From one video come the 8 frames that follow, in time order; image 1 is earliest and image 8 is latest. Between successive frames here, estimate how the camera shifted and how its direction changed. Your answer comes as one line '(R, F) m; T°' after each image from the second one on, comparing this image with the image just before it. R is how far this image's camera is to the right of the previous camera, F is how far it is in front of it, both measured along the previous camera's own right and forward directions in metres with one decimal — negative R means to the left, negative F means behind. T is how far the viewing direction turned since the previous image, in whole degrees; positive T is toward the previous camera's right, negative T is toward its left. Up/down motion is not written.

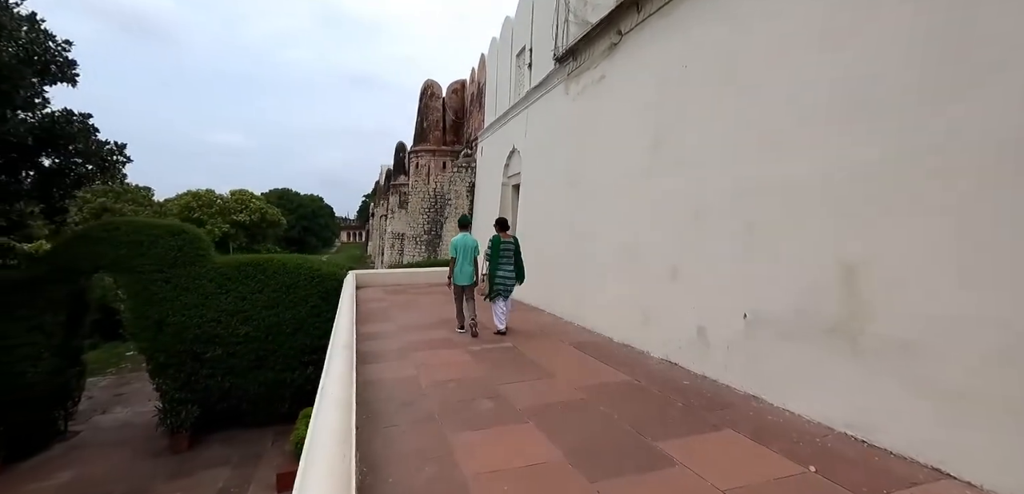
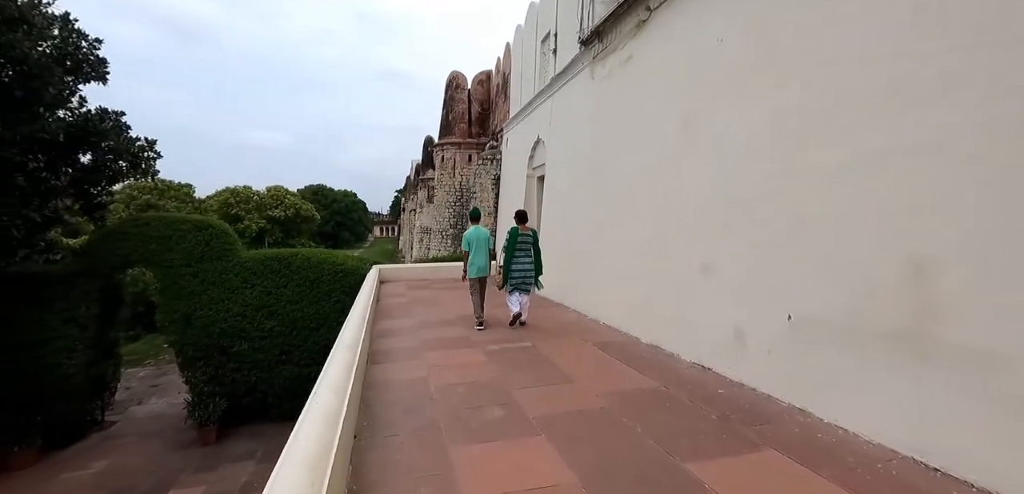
(+0.1, +0.3) m; -4°
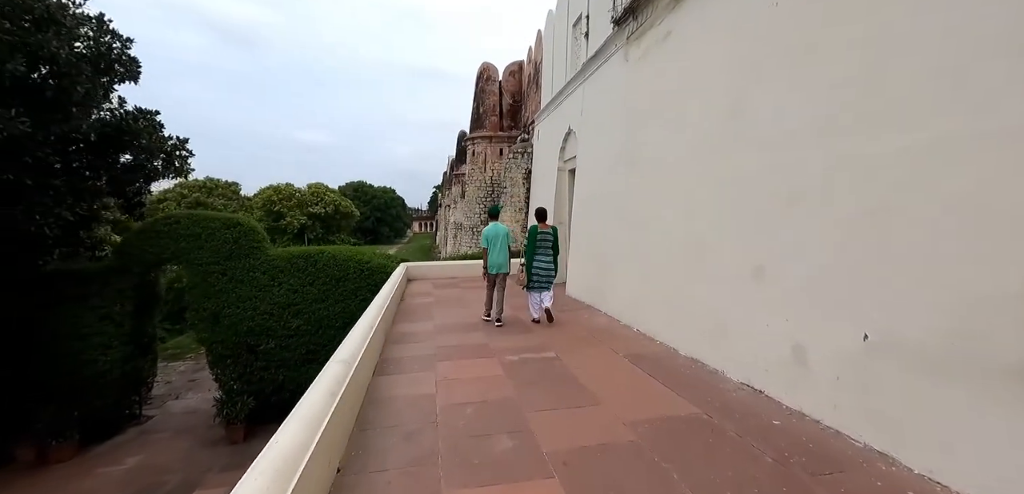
(+0.1, +0.4) m; -5°
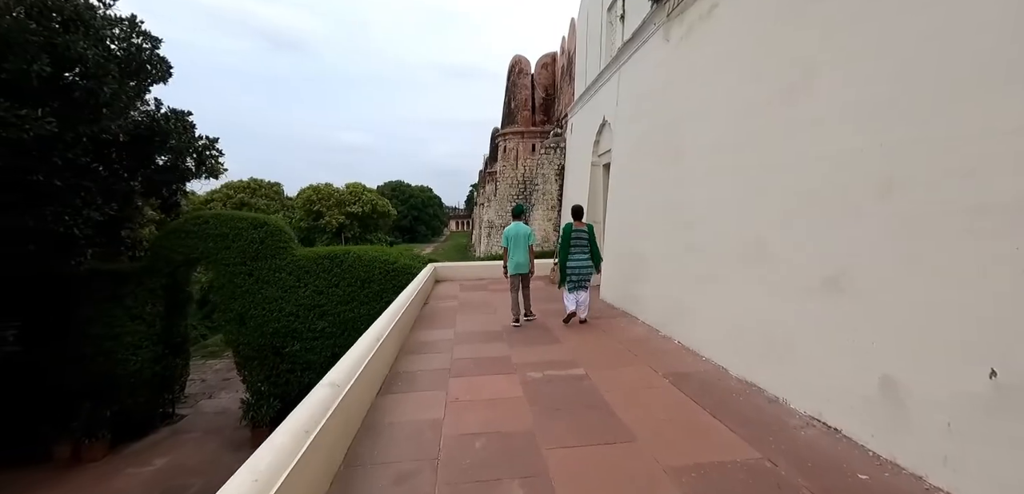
(+0.1, +0.5) m; -5°
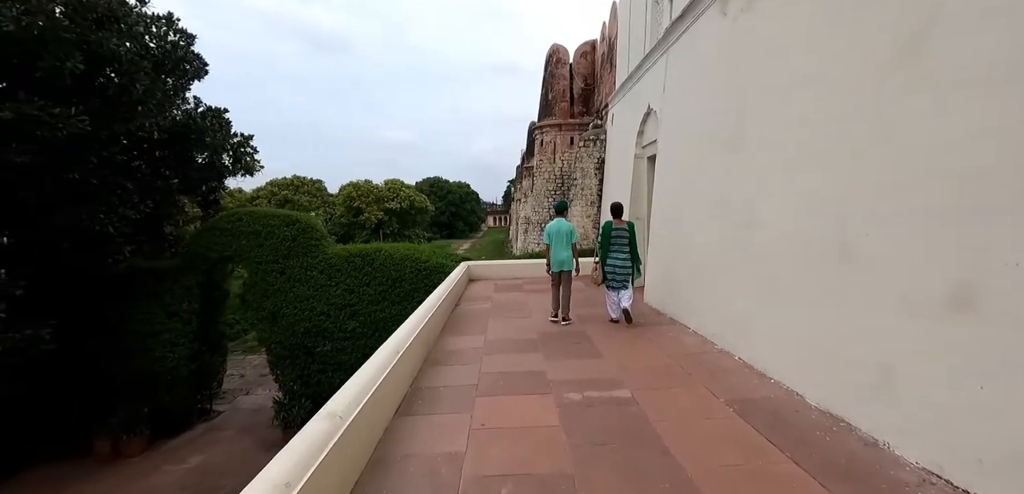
(0.0, +0.4) m; -5°
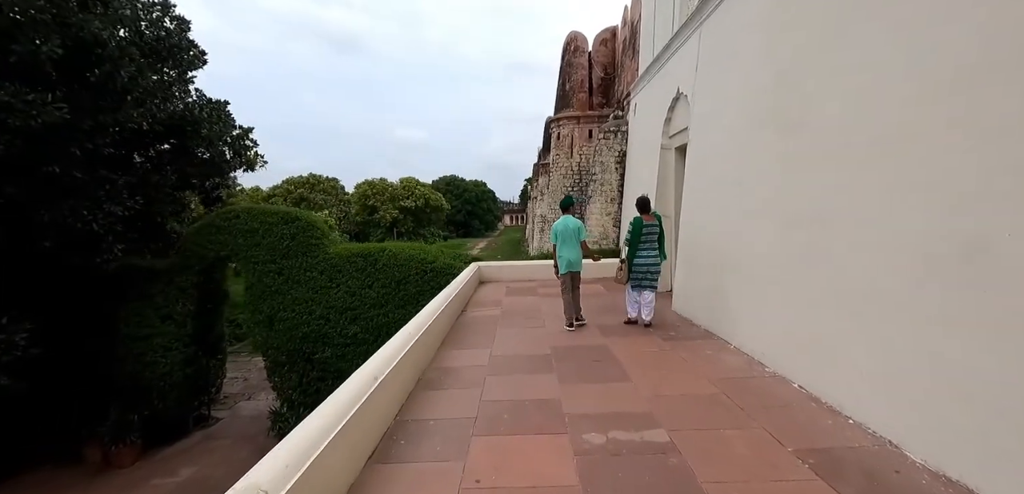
(+0.1, +0.6) m; -2°
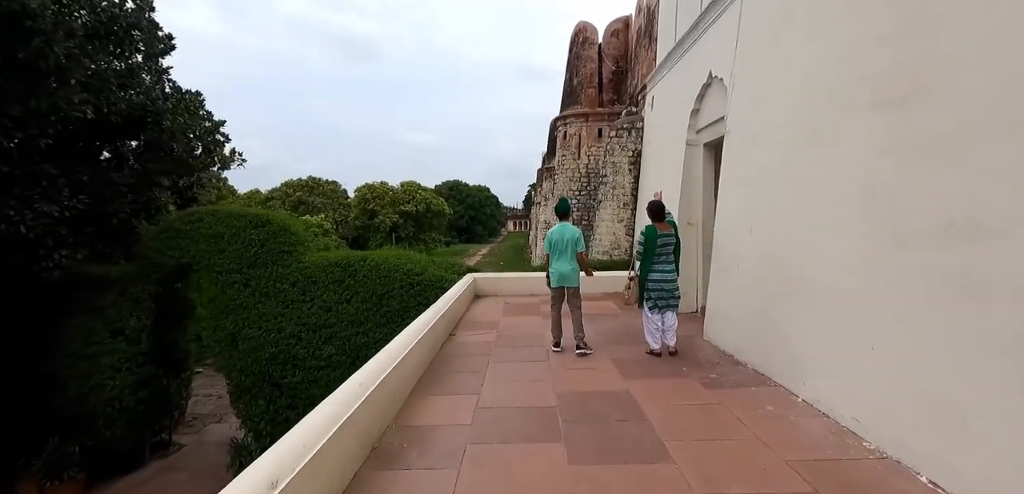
(+0.1, +0.9) m; 0°
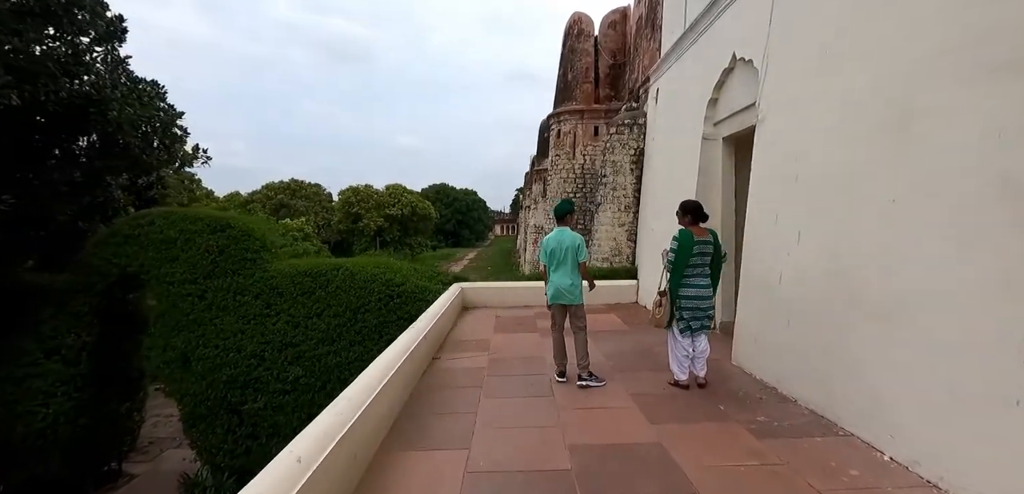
(-0.1, +0.7) m; +2°
